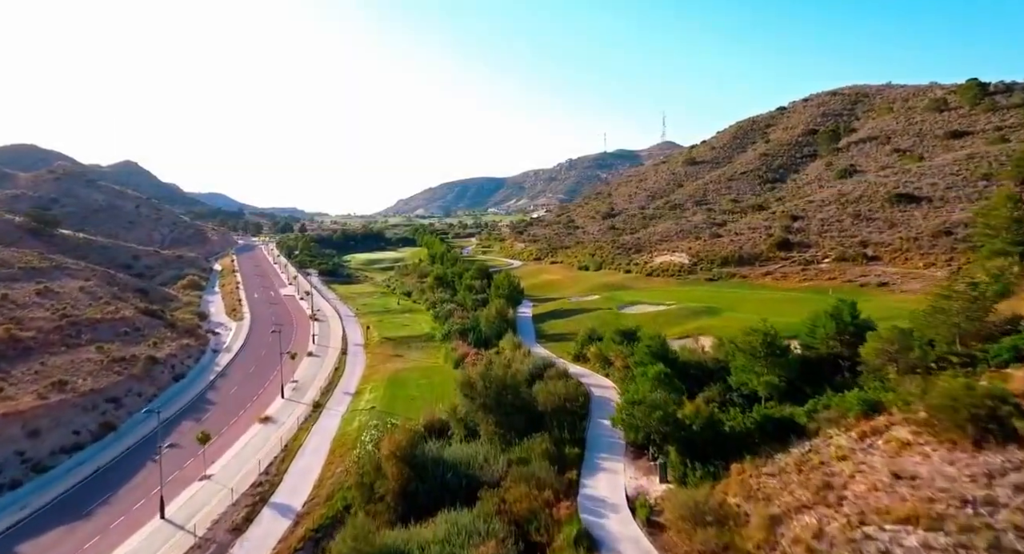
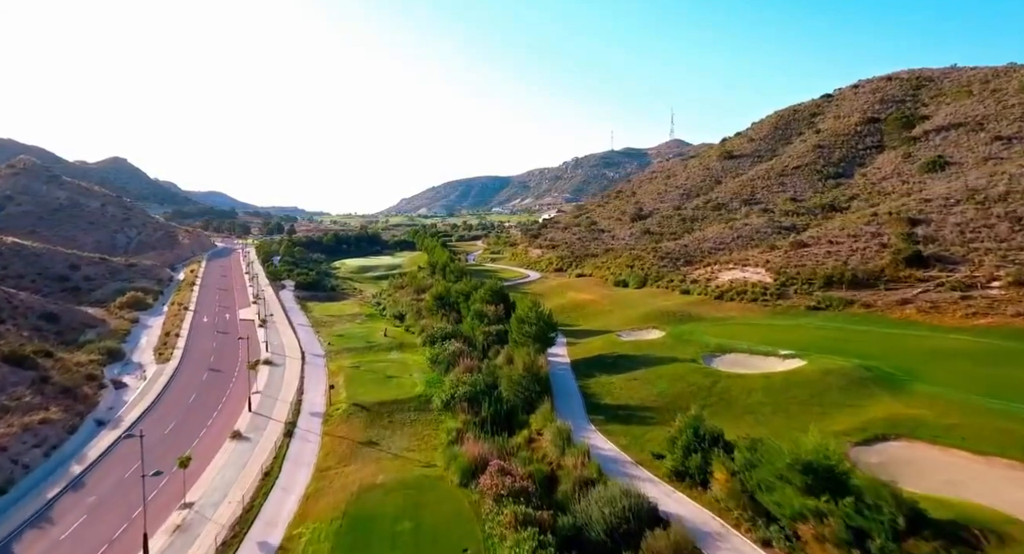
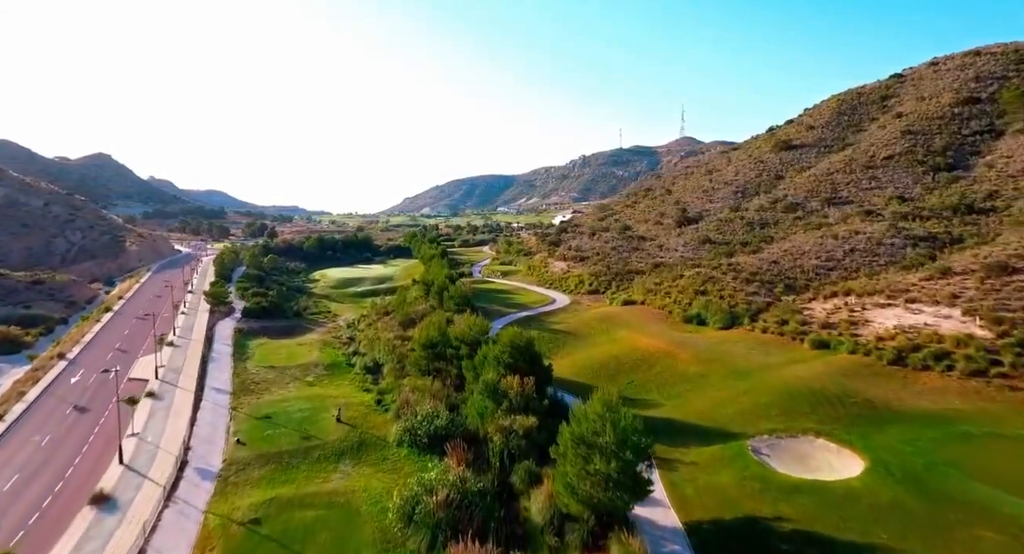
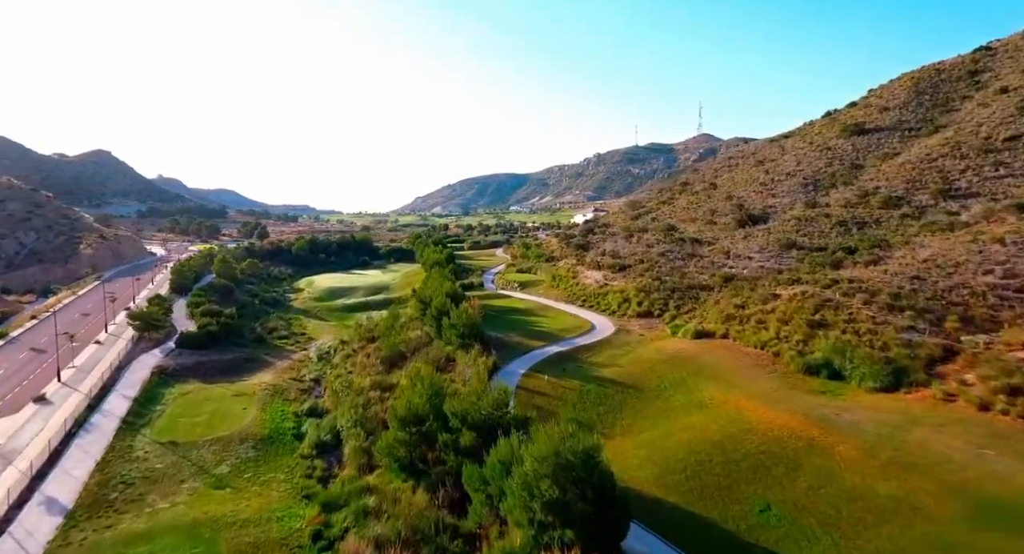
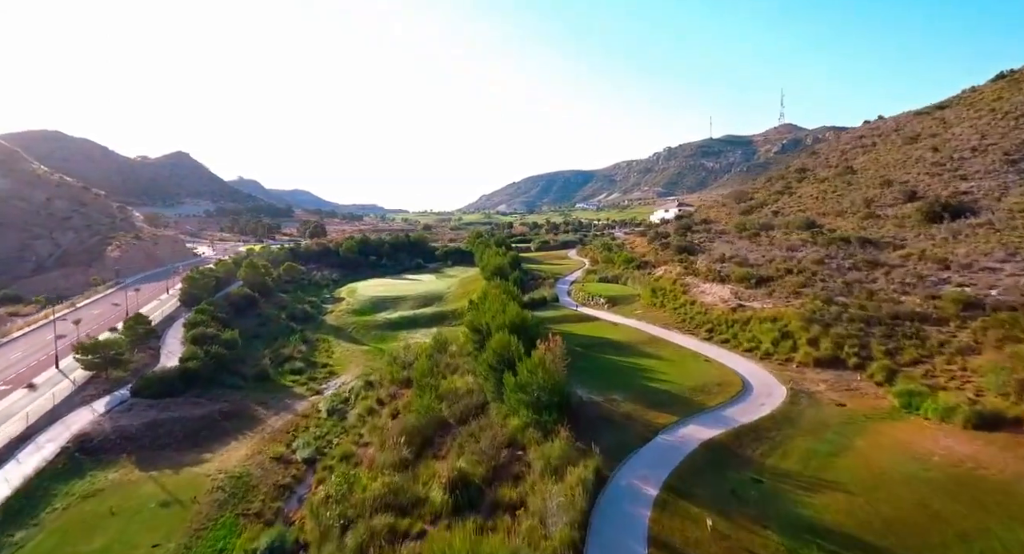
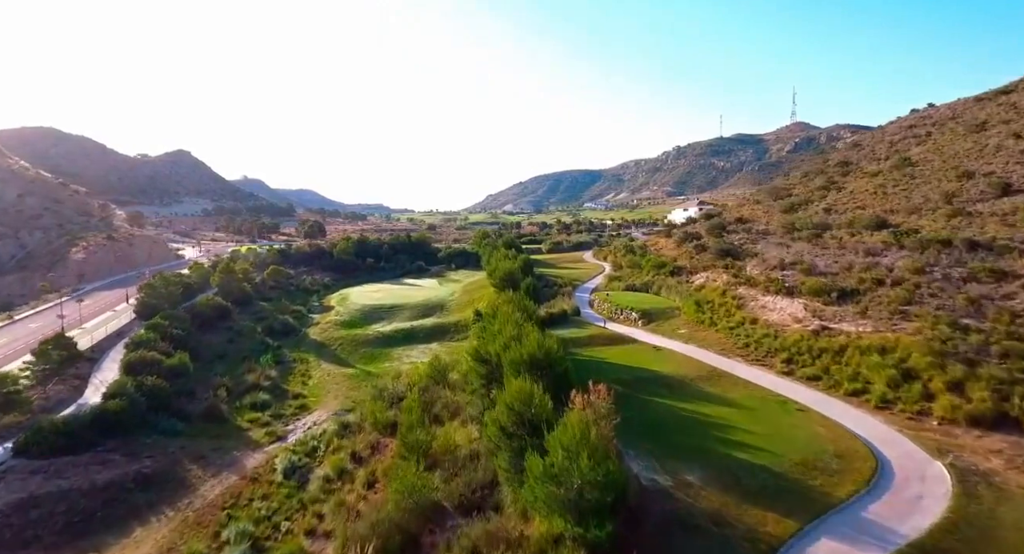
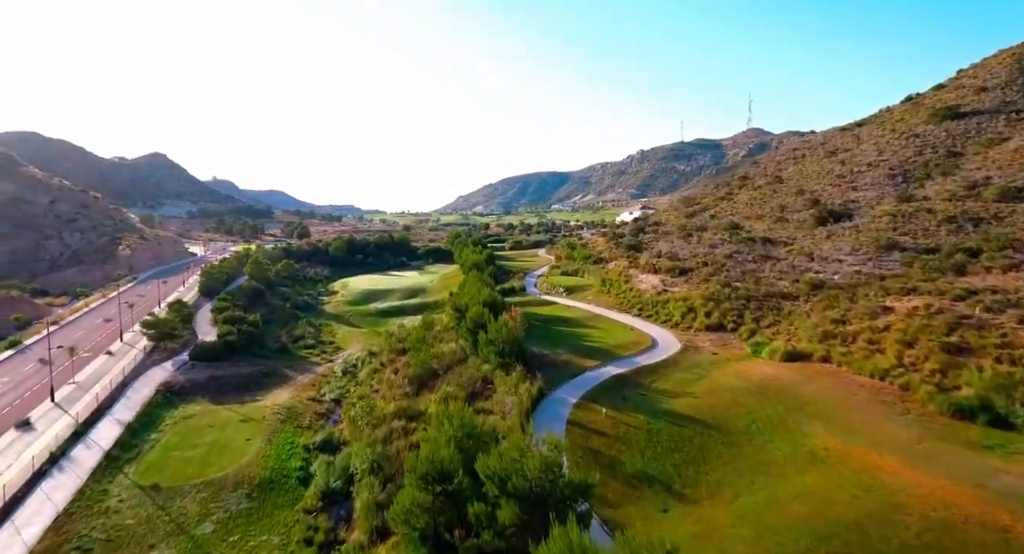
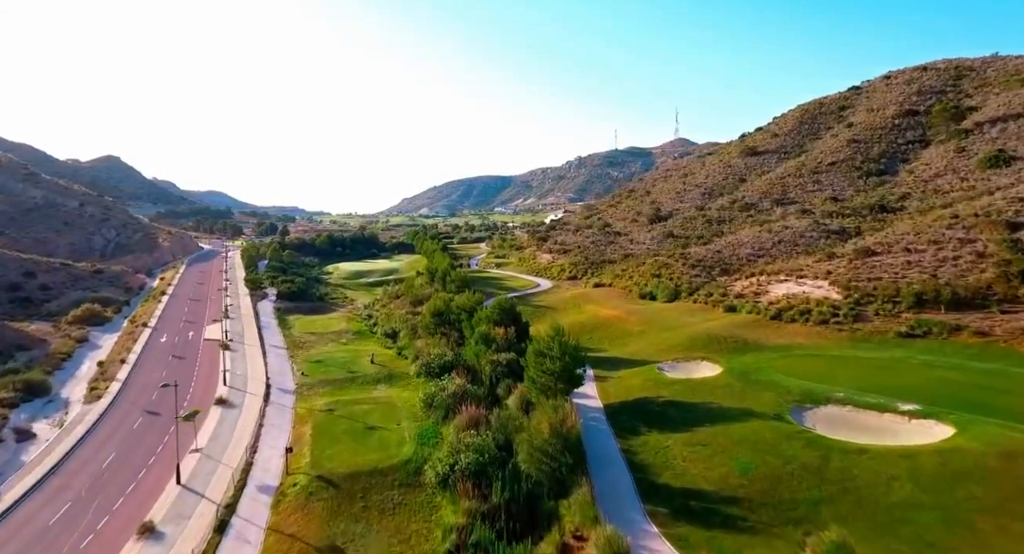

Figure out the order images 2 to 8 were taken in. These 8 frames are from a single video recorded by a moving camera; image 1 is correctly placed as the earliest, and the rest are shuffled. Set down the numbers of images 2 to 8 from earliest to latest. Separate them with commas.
2, 8, 3, 4, 7, 5, 6
